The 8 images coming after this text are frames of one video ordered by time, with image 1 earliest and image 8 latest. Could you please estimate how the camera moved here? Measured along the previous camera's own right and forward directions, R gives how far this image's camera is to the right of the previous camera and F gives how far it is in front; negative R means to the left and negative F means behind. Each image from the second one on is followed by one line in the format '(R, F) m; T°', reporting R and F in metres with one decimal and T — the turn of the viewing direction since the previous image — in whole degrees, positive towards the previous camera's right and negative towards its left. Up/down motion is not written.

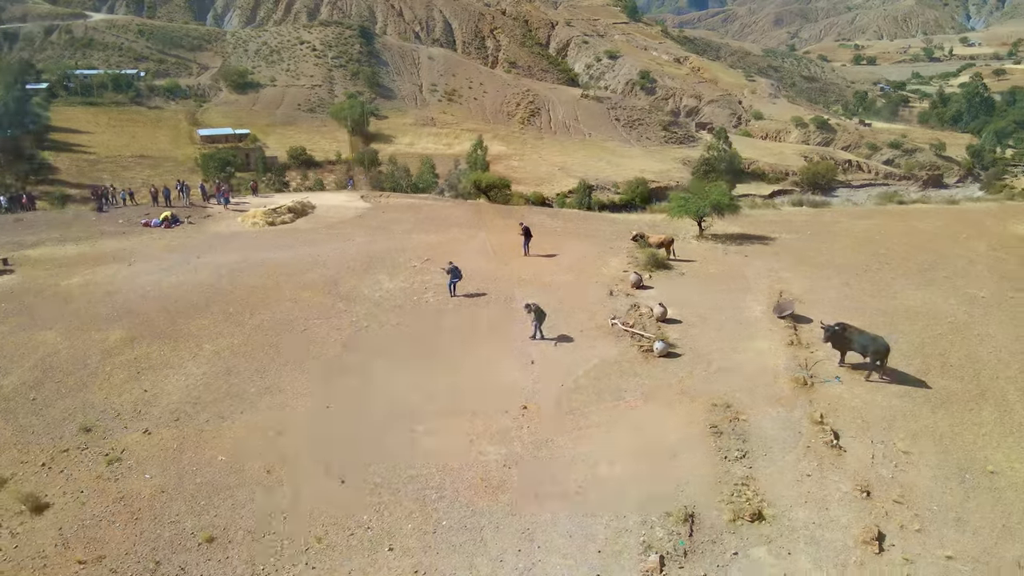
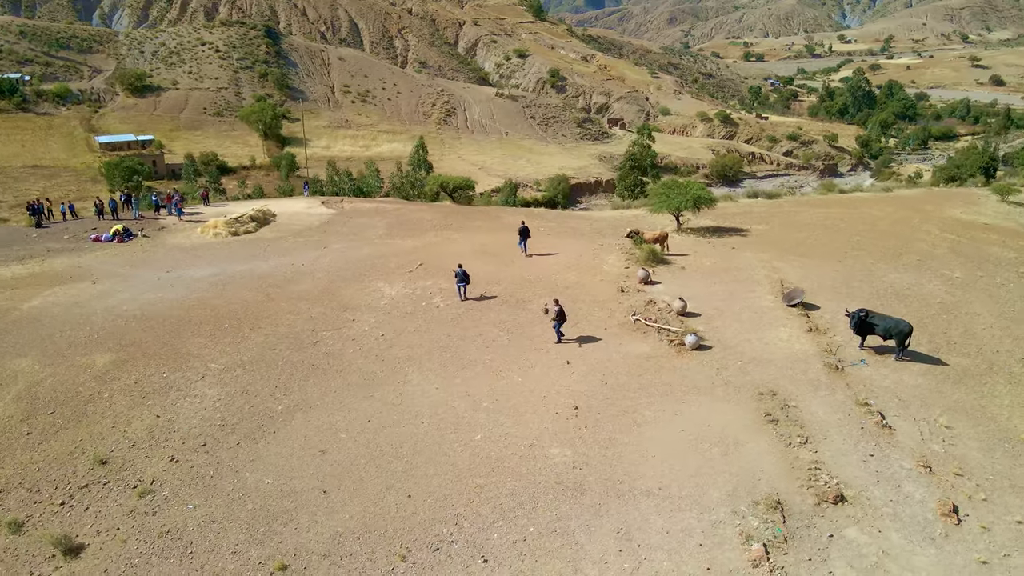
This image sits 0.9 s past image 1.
(-2.4, +0.2) m; +7°
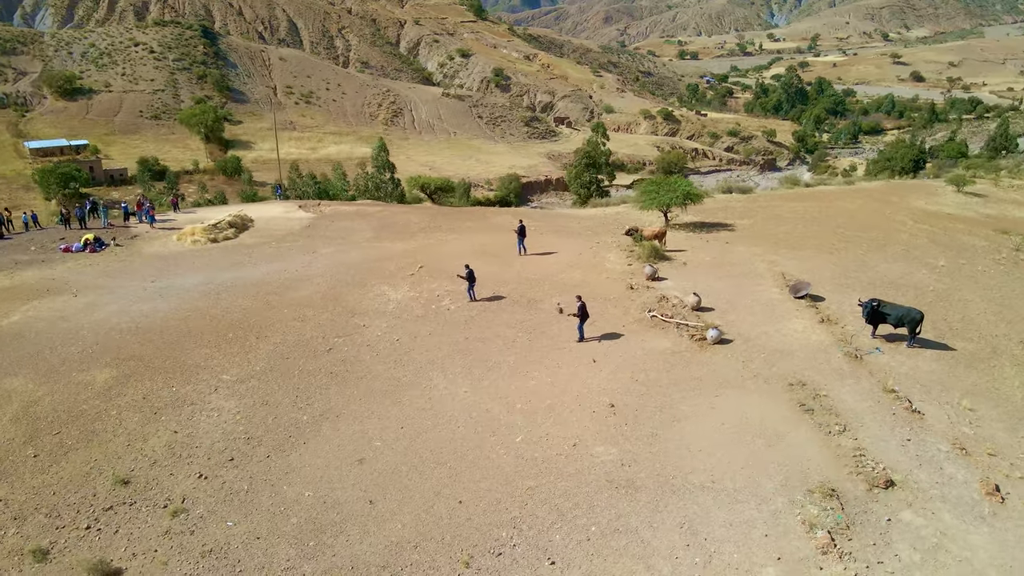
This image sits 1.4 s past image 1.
(-1.6, +0.1) m; +4°
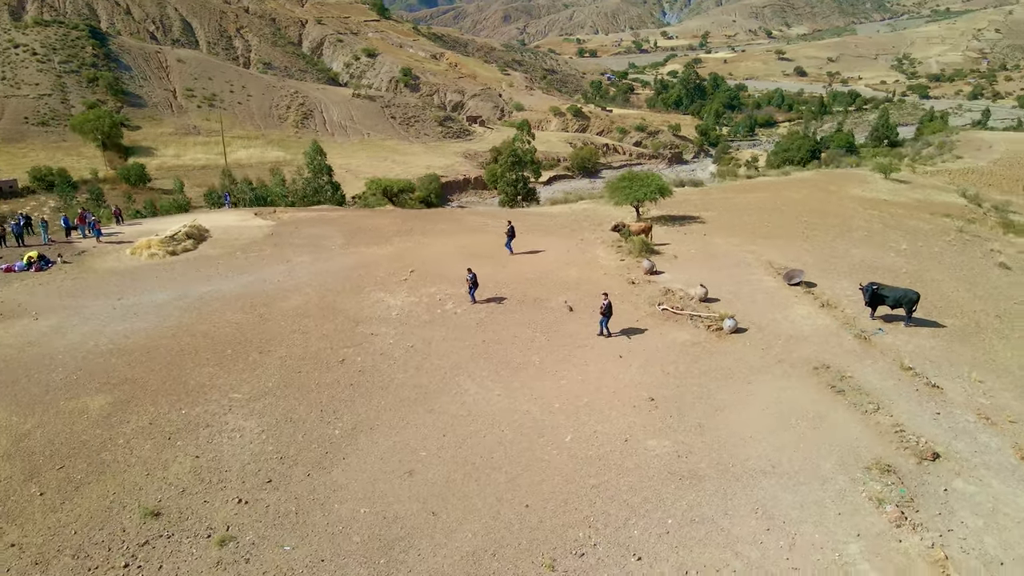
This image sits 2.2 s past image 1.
(-2.3, +0.2) m; +7°
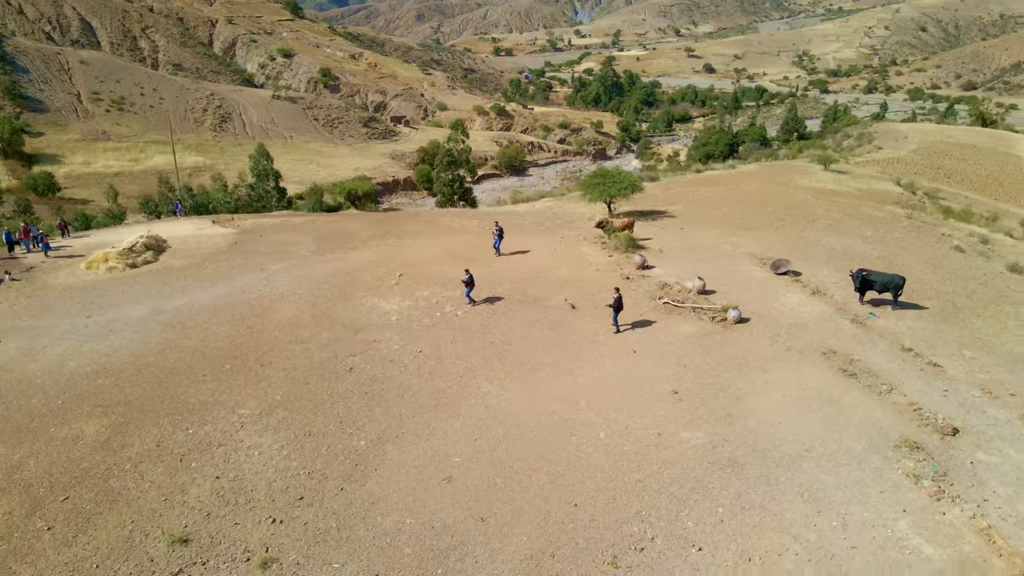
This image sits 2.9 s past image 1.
(-1.8, +0.2) m; +6°
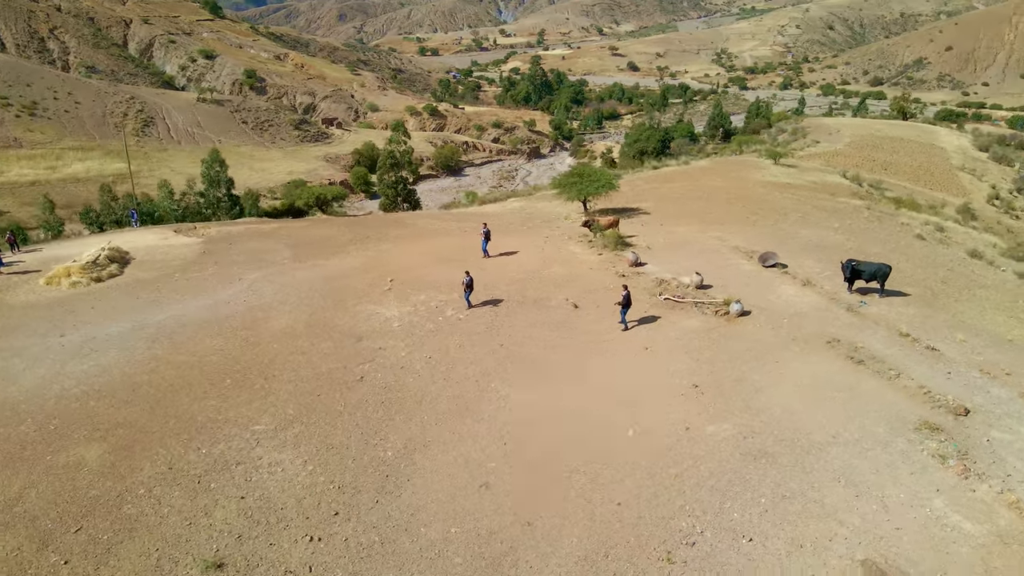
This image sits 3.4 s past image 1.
(-1.6, +0.1) m; +5°
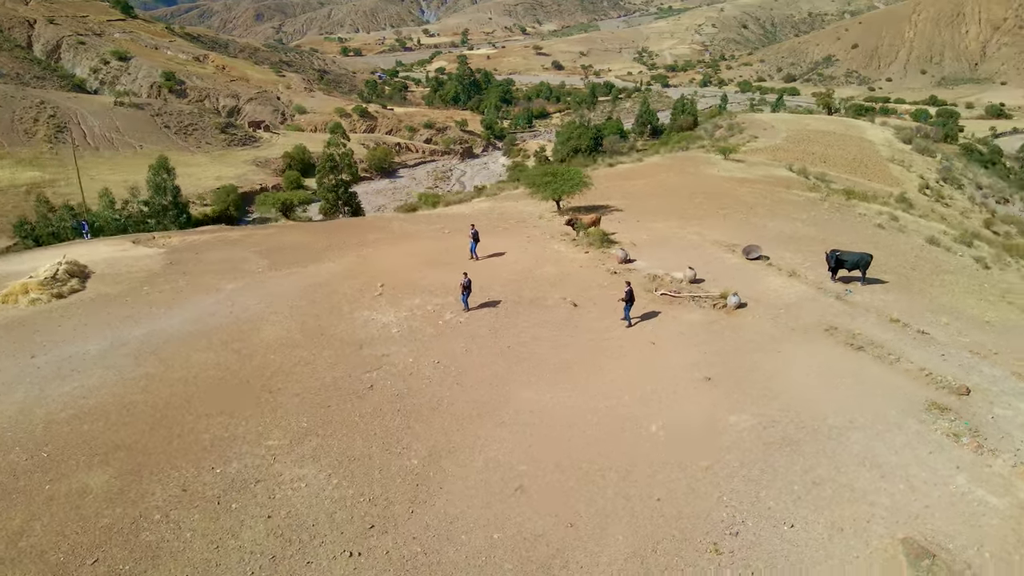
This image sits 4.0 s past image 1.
(-1.6, +0.1) m; +5°
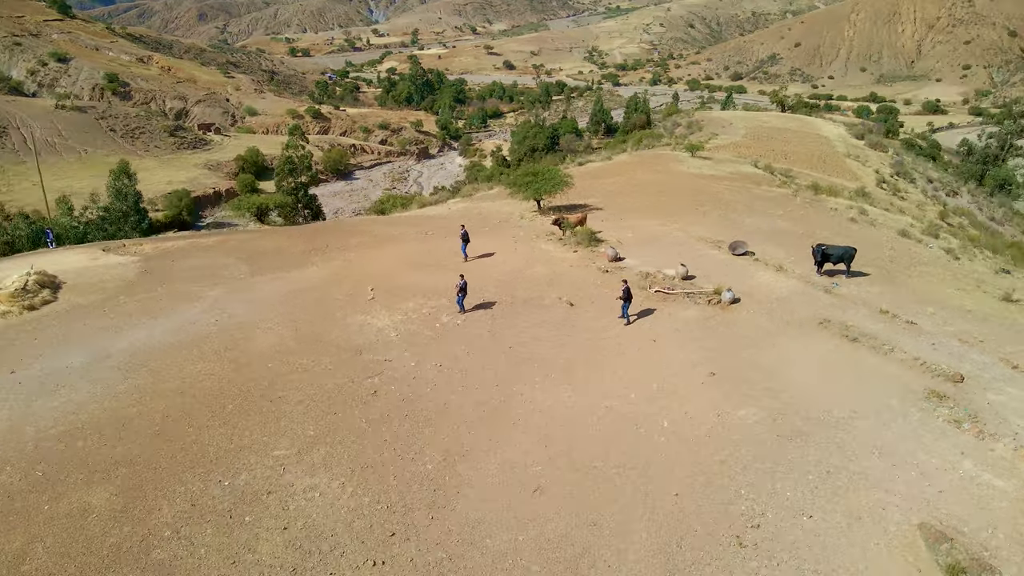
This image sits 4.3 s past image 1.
(-1.0, +0.1) m; +3°
